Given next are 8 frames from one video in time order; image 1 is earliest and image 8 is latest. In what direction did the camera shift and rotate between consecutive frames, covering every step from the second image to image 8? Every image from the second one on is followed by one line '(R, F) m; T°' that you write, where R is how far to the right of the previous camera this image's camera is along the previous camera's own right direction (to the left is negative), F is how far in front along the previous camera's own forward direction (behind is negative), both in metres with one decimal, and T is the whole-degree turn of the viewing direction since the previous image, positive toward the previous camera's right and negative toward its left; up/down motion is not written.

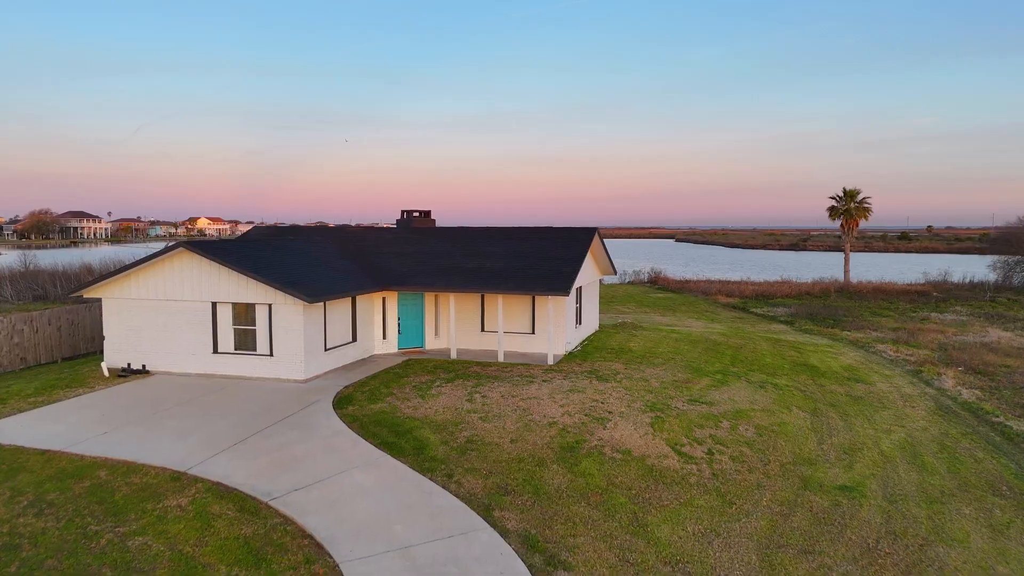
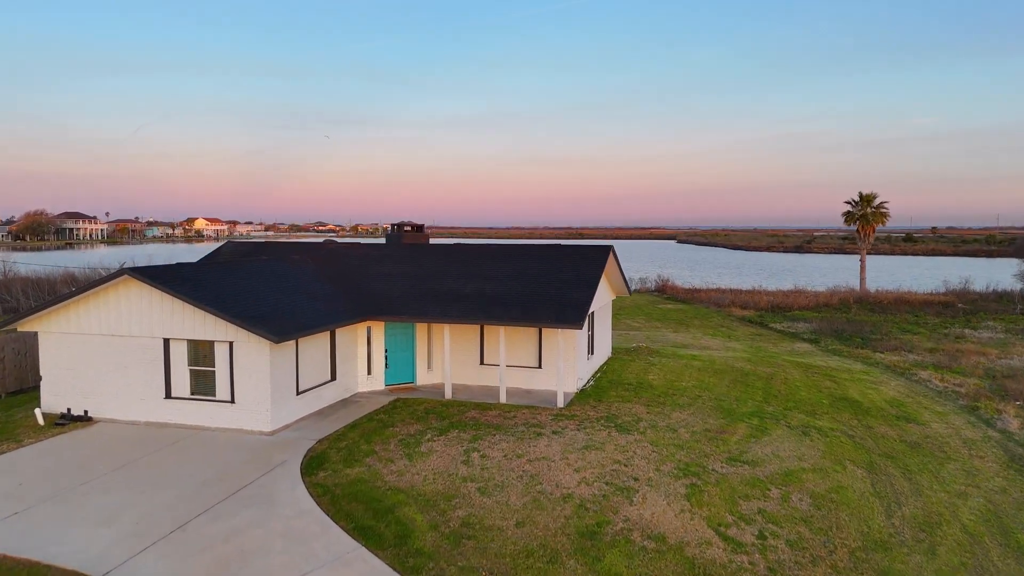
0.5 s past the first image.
(0.0, +1.1) m; 0°
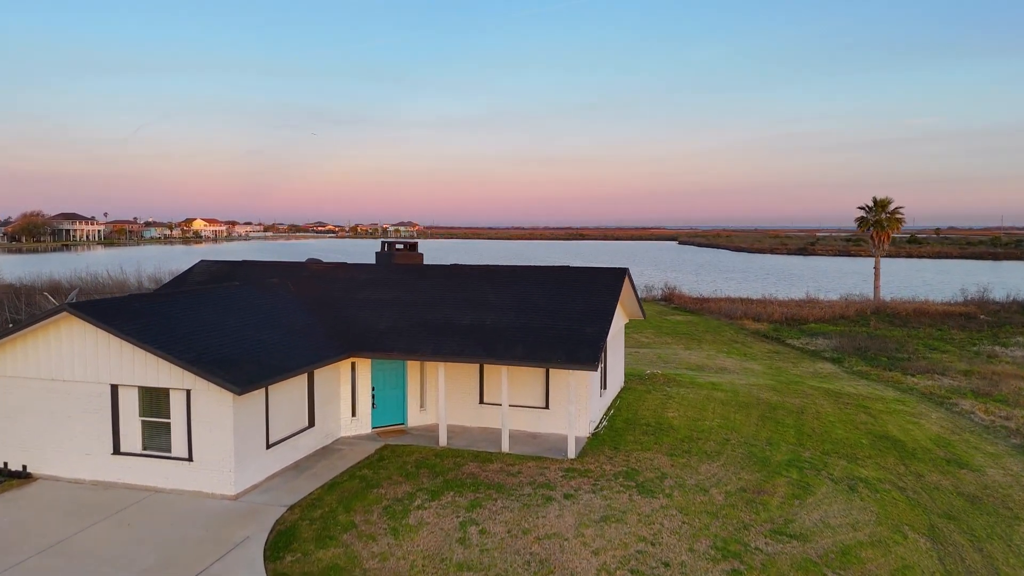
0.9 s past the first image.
(0.0, +0.9) m; 0°
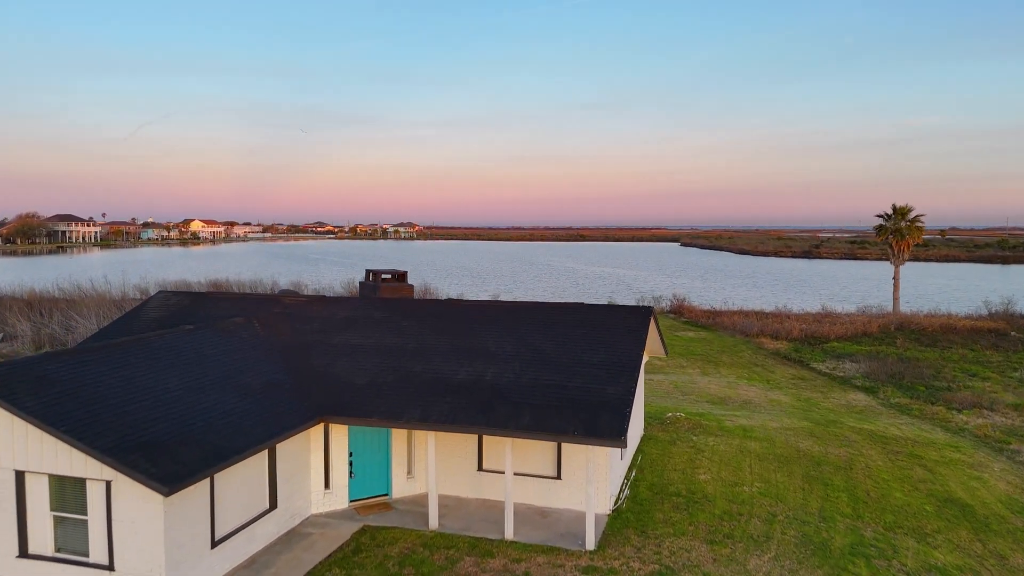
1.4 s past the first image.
(0.0, +1.1) m; 0°
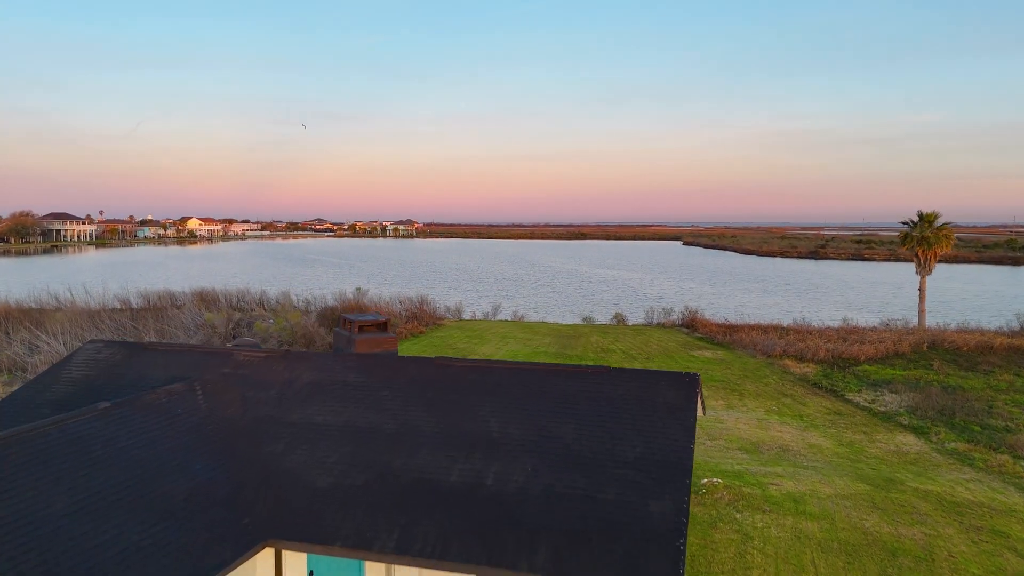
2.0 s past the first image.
(-0.1, +1.3) m; 0°
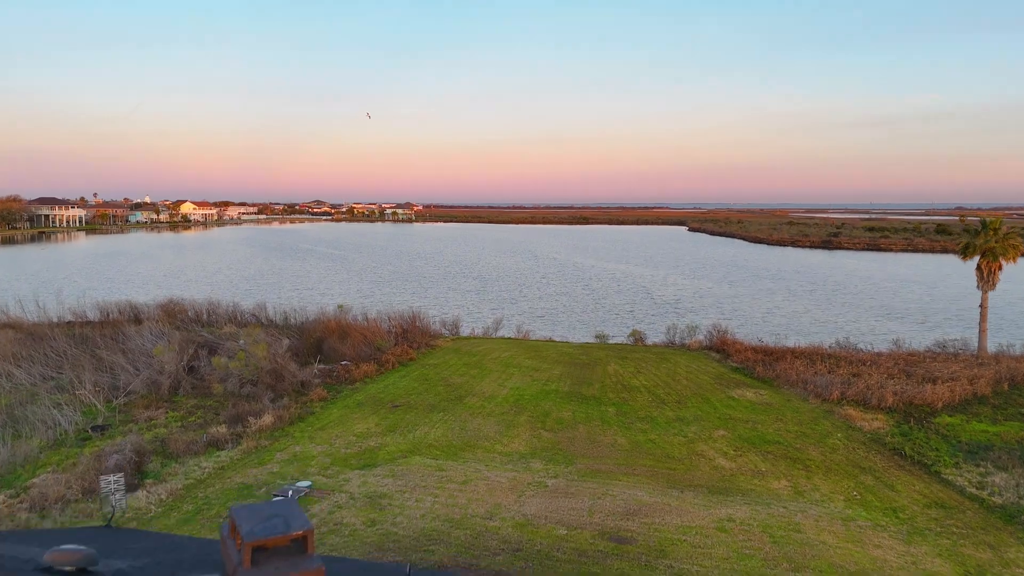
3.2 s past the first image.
(-0.1, +2.7) m; 0°
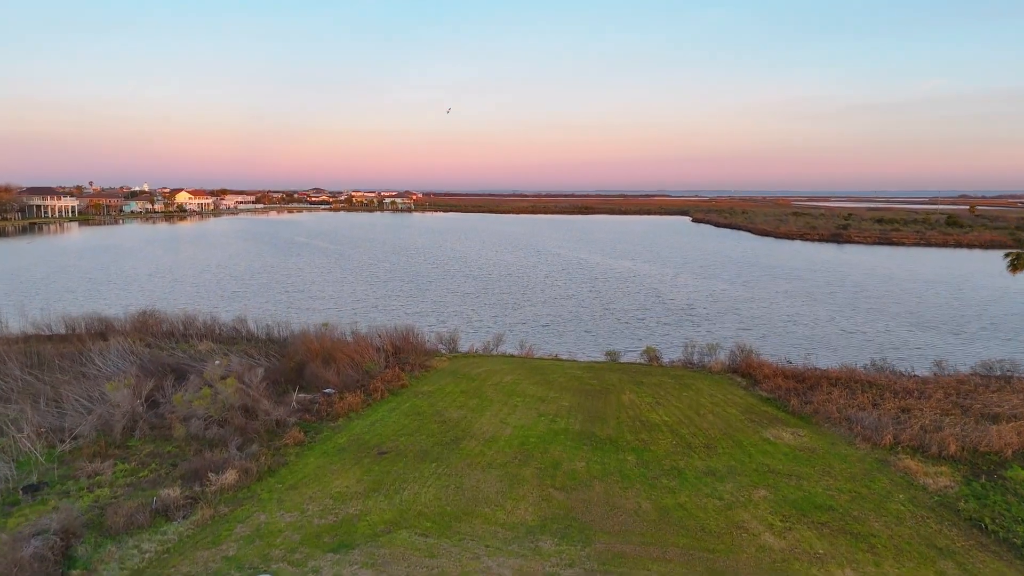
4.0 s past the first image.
(-0.1, +1.8) m; 0°
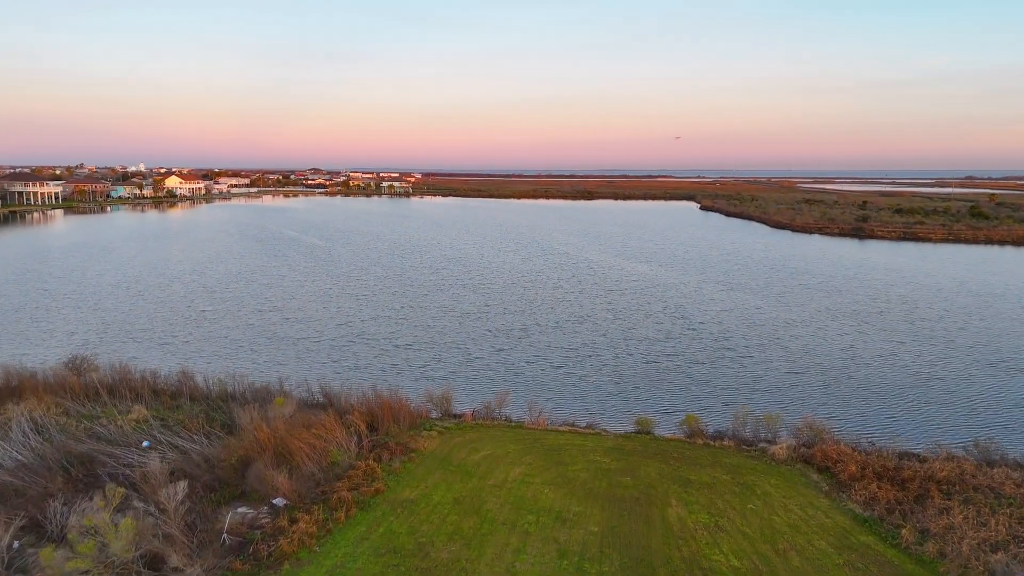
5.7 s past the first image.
(-0.1, +3.8) m; 0°
